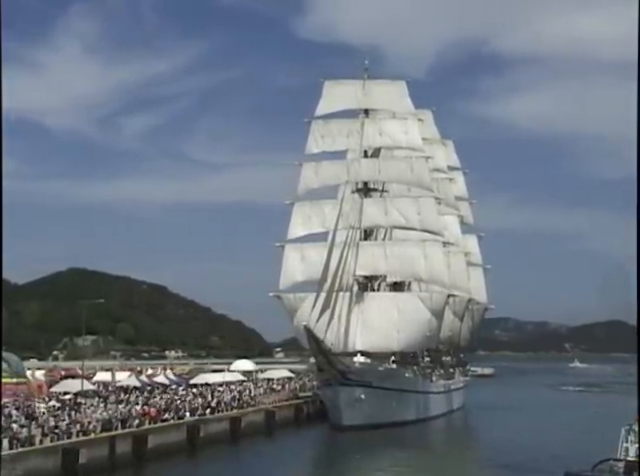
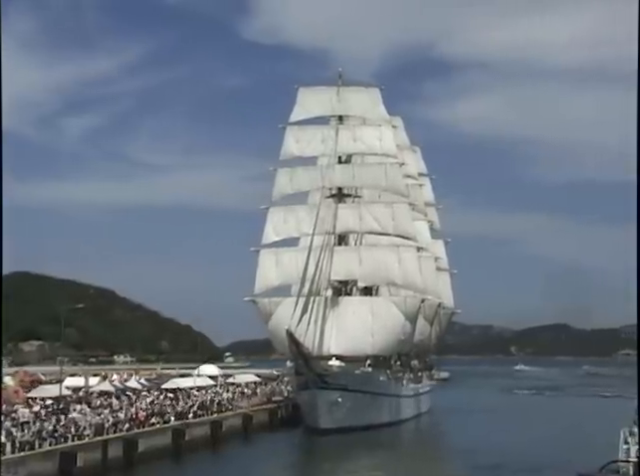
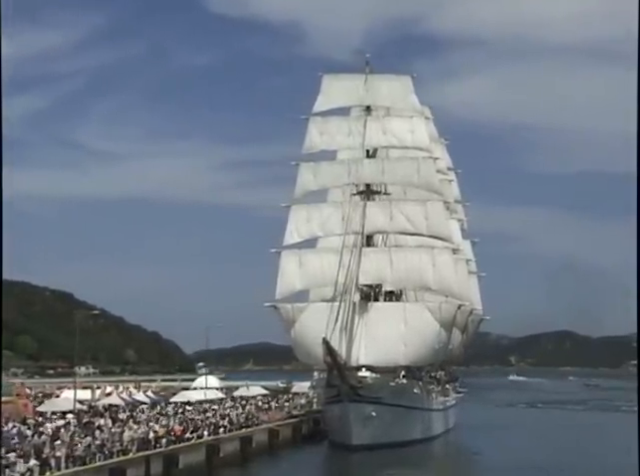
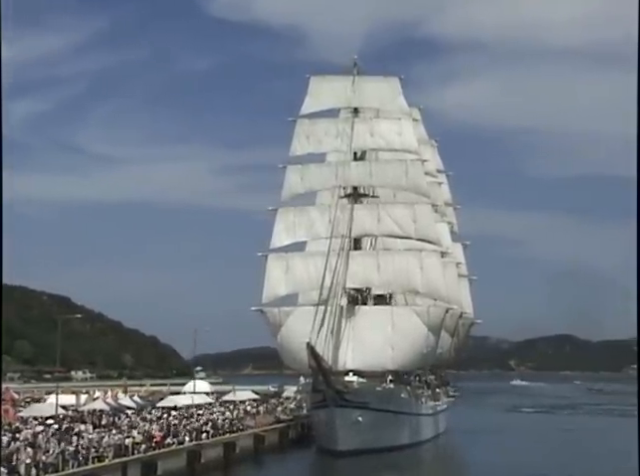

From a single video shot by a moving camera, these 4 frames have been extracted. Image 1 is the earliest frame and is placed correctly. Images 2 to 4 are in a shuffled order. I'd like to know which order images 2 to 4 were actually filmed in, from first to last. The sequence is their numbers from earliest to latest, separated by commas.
2, 4, 3
